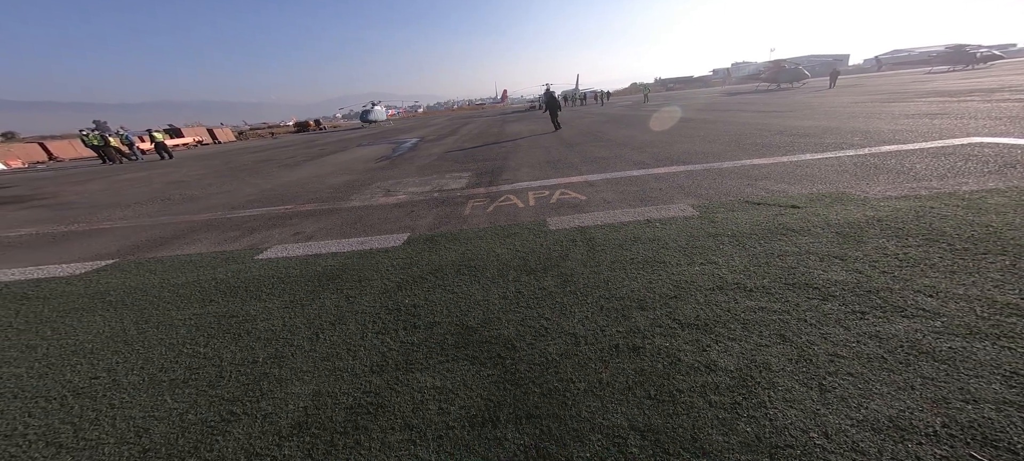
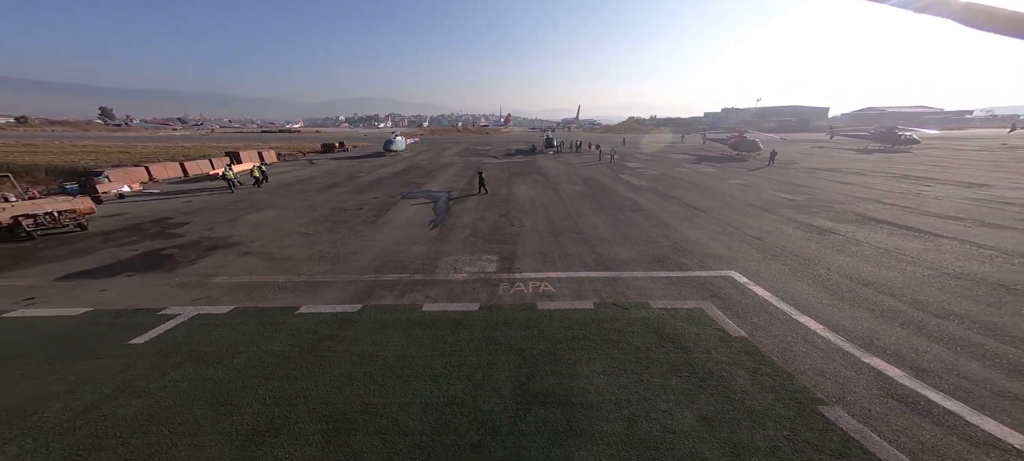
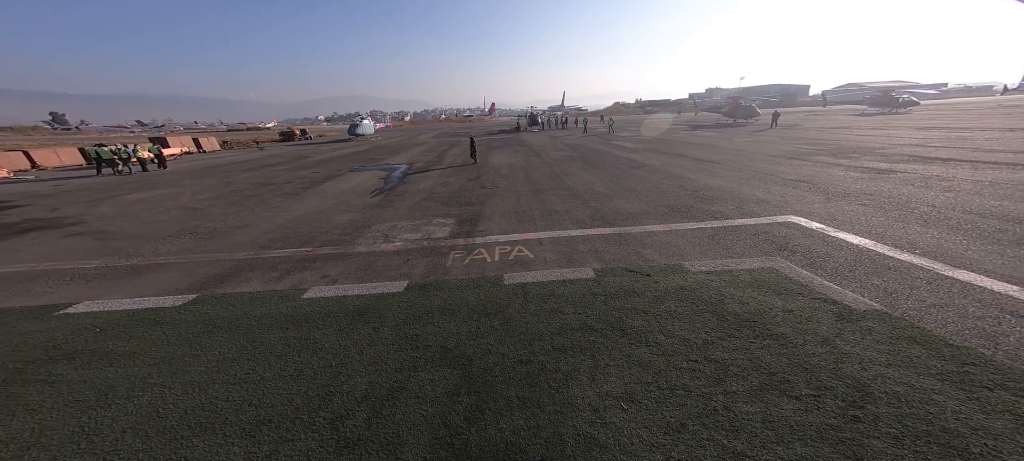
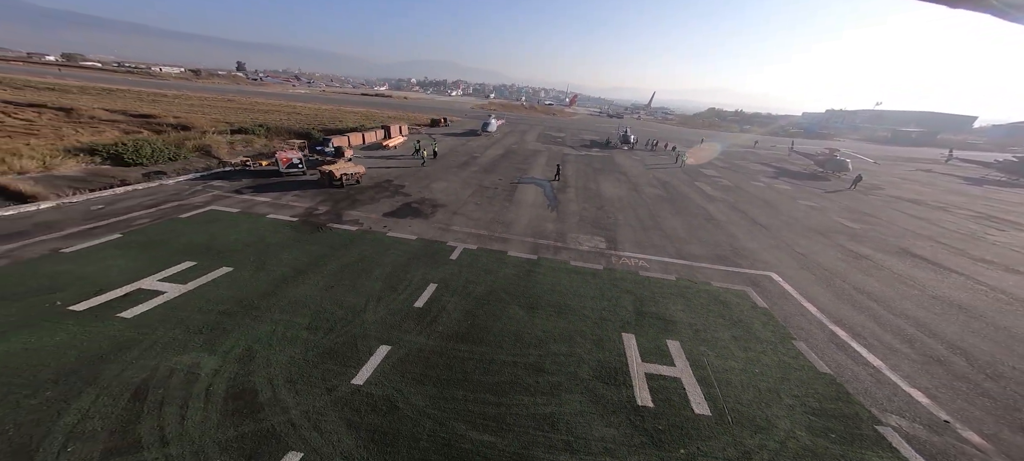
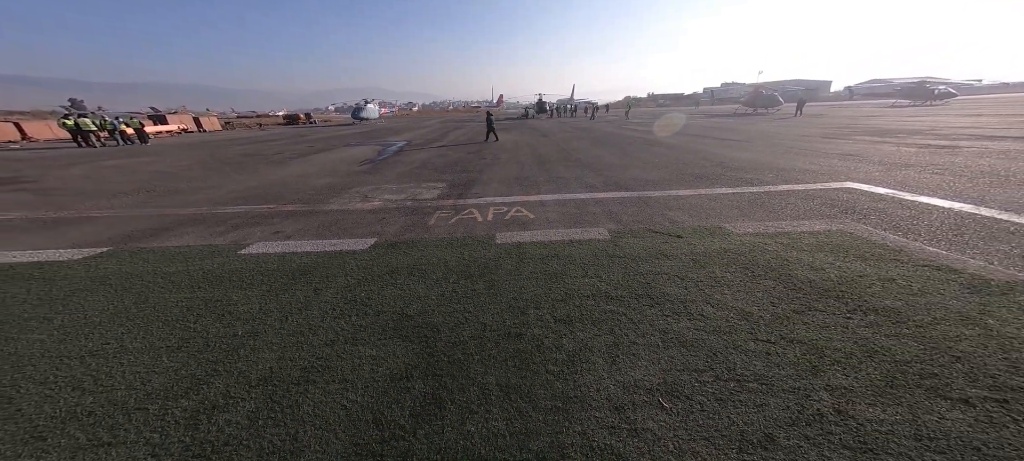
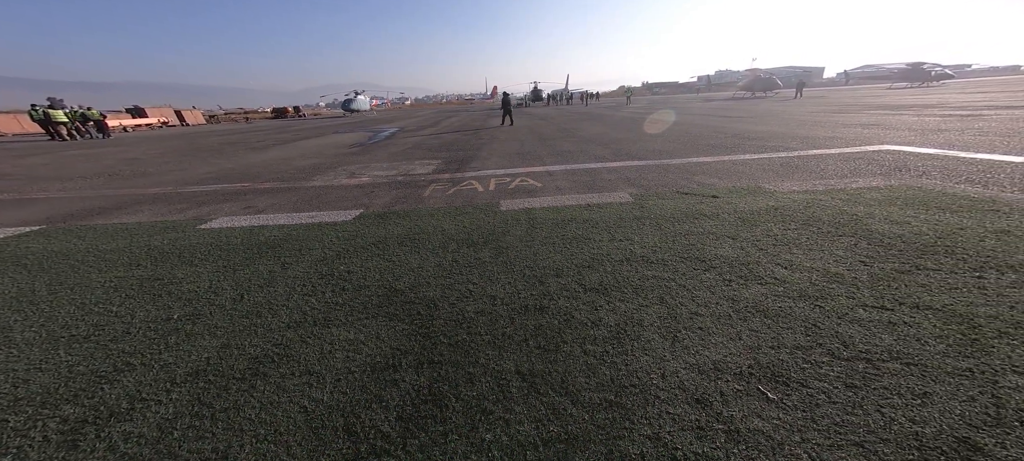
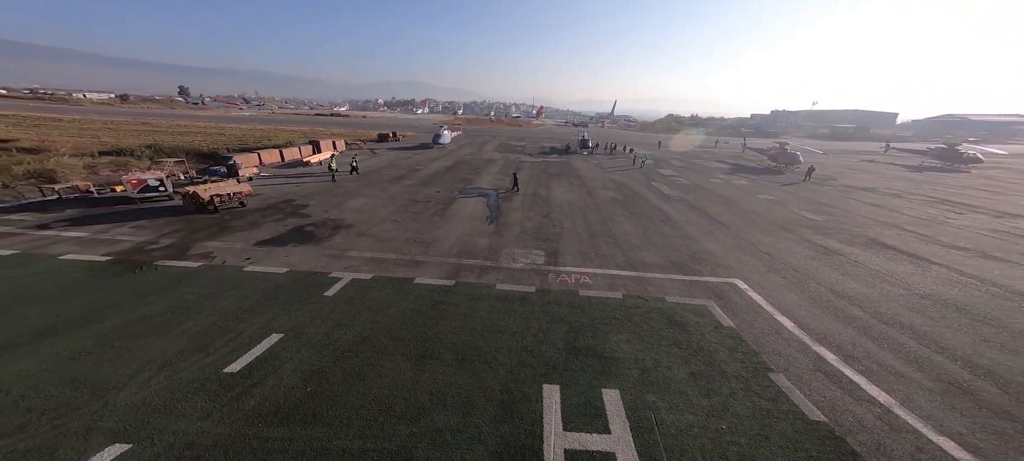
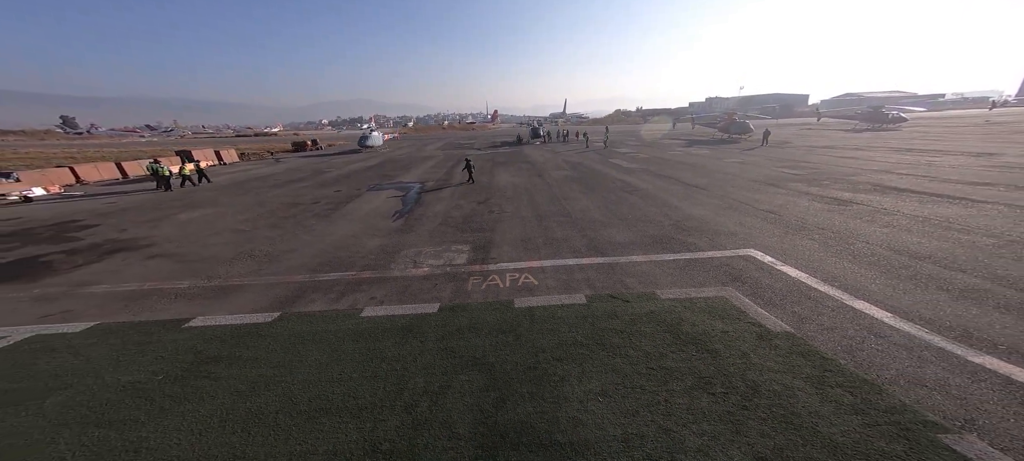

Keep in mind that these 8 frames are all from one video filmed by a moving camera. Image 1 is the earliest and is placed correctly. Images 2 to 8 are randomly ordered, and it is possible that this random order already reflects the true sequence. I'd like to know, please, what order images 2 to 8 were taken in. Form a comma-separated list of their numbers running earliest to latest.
6, 5, 3, 8, 2, 7, 4
